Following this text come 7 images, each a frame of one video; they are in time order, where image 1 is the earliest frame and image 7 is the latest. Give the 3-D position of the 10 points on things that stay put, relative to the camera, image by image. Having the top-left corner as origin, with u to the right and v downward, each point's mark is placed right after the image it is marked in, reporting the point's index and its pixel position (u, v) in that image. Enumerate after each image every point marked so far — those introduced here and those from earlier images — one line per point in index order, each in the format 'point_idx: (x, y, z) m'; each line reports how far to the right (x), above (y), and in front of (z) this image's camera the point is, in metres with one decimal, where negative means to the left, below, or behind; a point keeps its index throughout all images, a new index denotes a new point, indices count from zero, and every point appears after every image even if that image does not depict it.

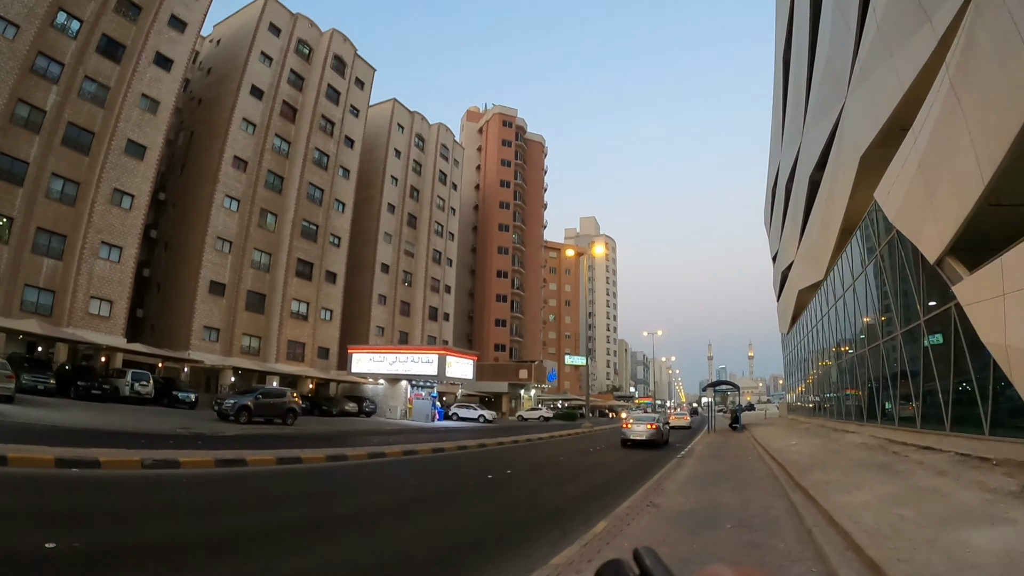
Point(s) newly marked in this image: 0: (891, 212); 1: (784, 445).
0: (+7.9, +1.6, +11.6) m
1: (+6.3, -3.7, +12.8) m
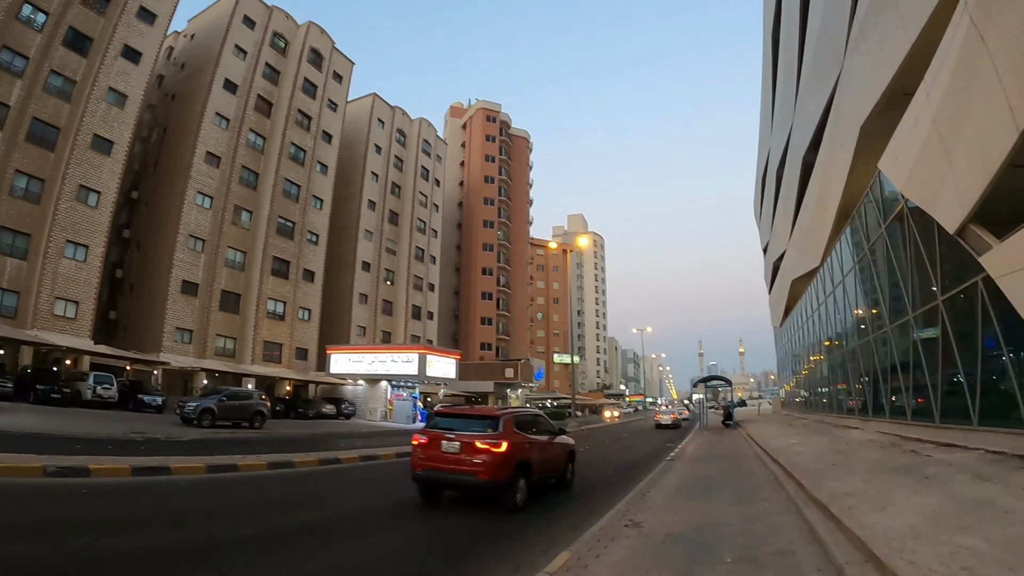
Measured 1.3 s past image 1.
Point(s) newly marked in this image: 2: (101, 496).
0: (+7.2, +2.0, +10.4) m
1: (+5.7, -3.3, +11.5) m
2: (-7.1, -3.6, +9.7) m
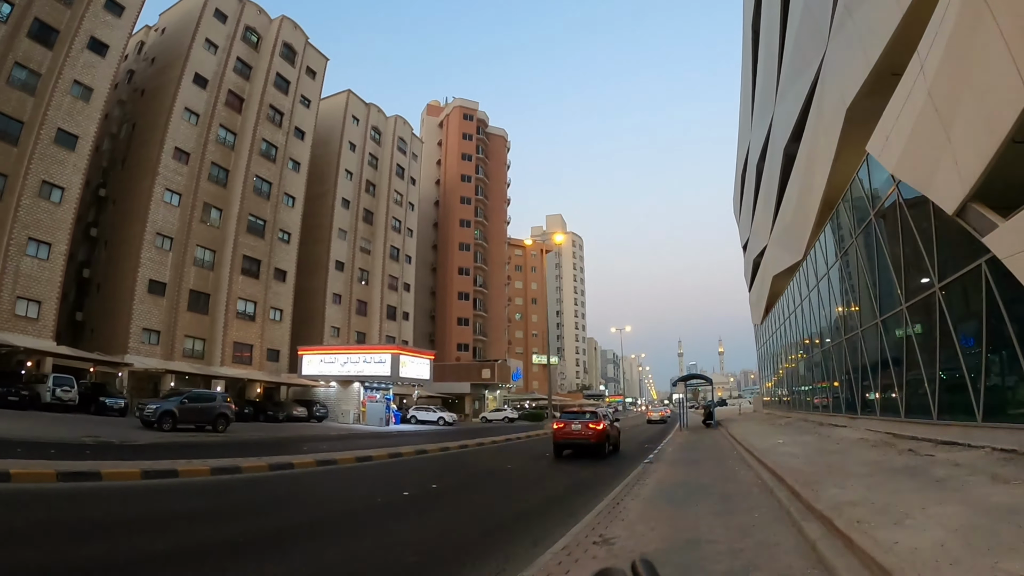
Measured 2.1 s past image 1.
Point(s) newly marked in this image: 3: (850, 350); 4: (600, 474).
0: (+6.6, +2.2, +9.8) m
1: (+5.1, -3.1, +10.9) m
2: (-7.7, -3.4, +8.6) m
3: (+11.6, -2.0, +18.8) m
4: (+2.0, -4.2, +12.6) m
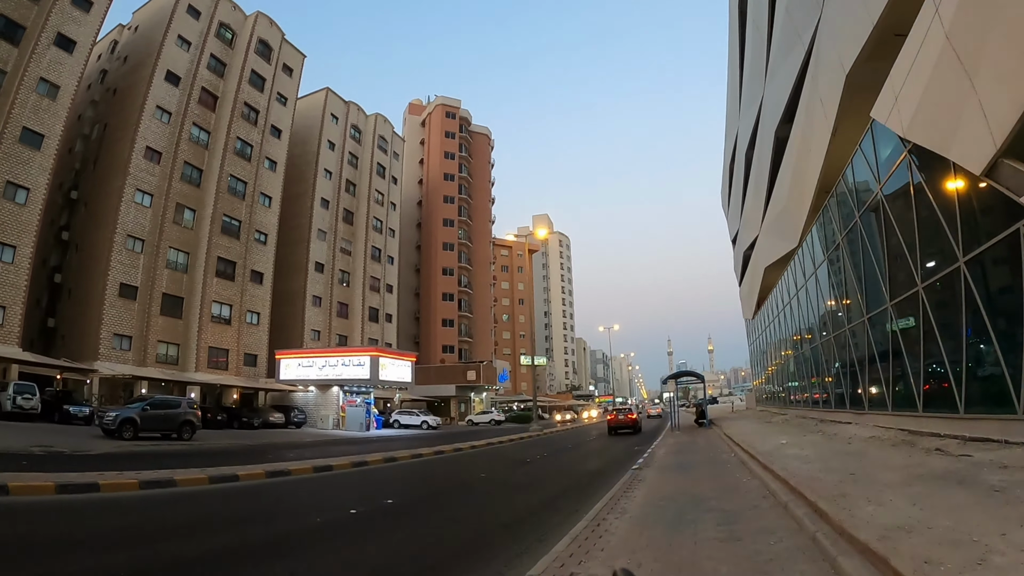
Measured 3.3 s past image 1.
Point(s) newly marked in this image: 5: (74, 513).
0: (+6.1, +2.5, +8.8) m
1: (+4.6, -2.8, +9.8) m
2: (-8.1, -3.2, +7.3) m
3: (+10.9, -1.6, +17.9) m
4: (+1.5, -4.0, +11.5) m
5: (-6.3, -3.4, +8.0) m
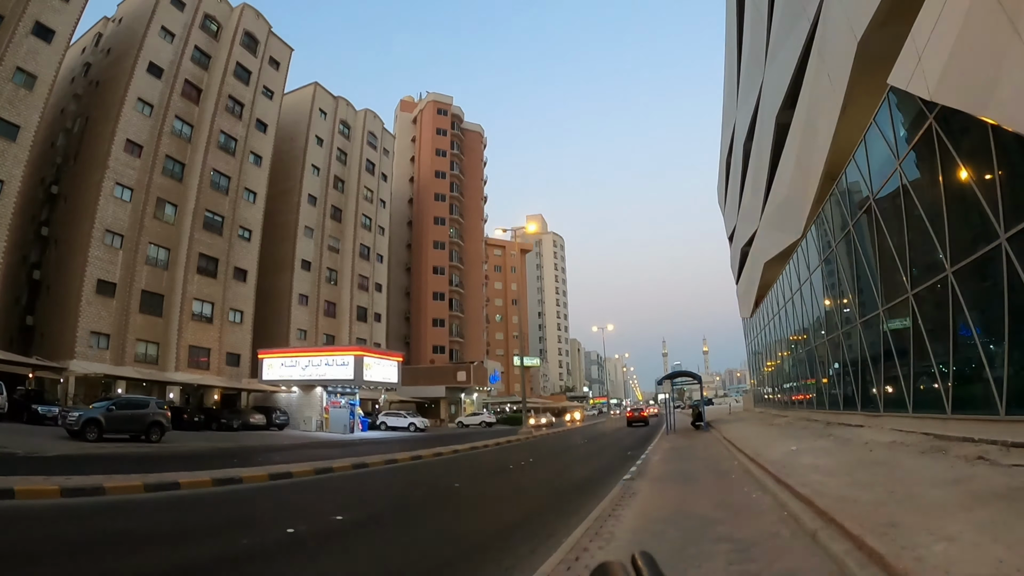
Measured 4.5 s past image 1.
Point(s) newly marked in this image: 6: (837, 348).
0: (+5.8, +2.7, +7.8) m
1: (+4.2, -2.6, +8.8) m
2: (-8.4, -3.0, +6.1) m
3: (+10.5, -1.5, +16.9) m
4: (+1.1, -3.8, +10.4) m
5: (-6.7, -3.2, +6.8) m
6: (+11.5, -2.2, +20.1) m
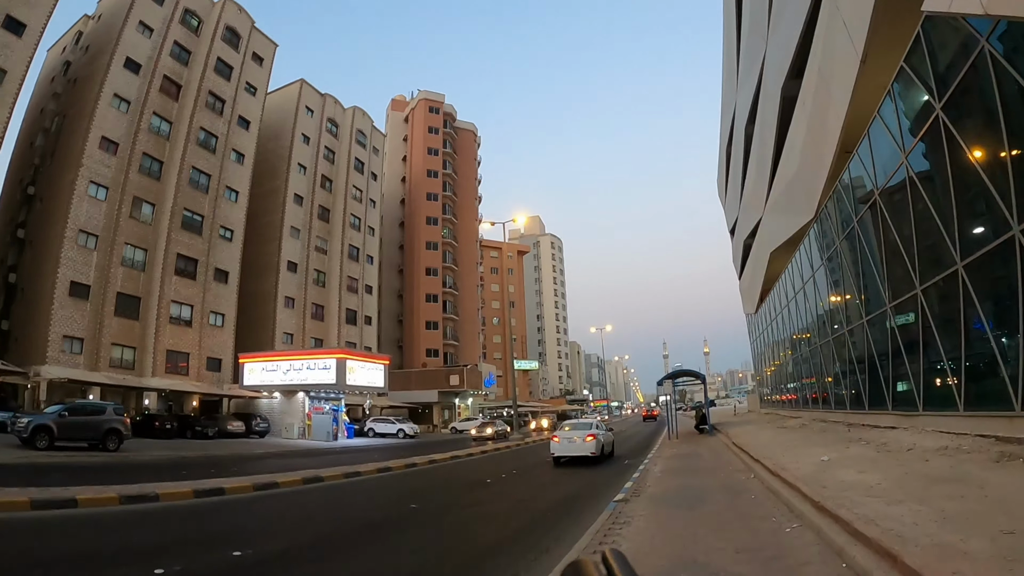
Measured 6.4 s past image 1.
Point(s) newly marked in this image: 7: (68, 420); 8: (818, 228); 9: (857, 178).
0: (+5.3, +3.0, +6.3) m
1: (+3.8, -2.3, +7.2) m
2: (-8.8, -2.8, +4.6) m
3: (+10.0, -1.1, +15.4) m
4: (+0.7, -3.5, +8.9) m
5: (-7.1, -2.9, +5.3) m
6: (+11.1, -1.9, +18.6) m
7: (-15.4, -4.7, +19.5) m
8: (+11.0, +1.7, +20.9) m
9: (+9.8, +2.6, +16.8) m
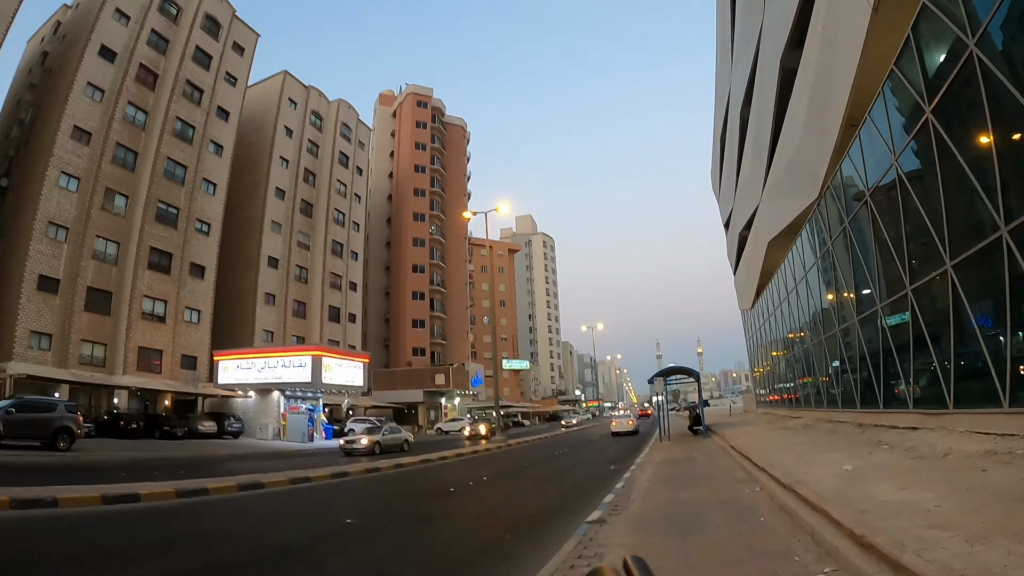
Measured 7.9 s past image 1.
0: (+4.8, +3.3, +5.1) m
1: (+3.3, -2.0, +6.0) m
2: (-9.3, -2.5, +3.2) m
3: (+9.5, -0.9, +14.2) m
4: (+0.2, -3.2, +7.6) m
5: (-7.5, -2.6, +3.9) m
6: (+10.5, -1.7, +17.5) m
7: (-16.0, -4.4, +18.0) m
8: (+10.4, +1.9, +19.8) m
9: (+9.2, +2.8, +15.7) m
